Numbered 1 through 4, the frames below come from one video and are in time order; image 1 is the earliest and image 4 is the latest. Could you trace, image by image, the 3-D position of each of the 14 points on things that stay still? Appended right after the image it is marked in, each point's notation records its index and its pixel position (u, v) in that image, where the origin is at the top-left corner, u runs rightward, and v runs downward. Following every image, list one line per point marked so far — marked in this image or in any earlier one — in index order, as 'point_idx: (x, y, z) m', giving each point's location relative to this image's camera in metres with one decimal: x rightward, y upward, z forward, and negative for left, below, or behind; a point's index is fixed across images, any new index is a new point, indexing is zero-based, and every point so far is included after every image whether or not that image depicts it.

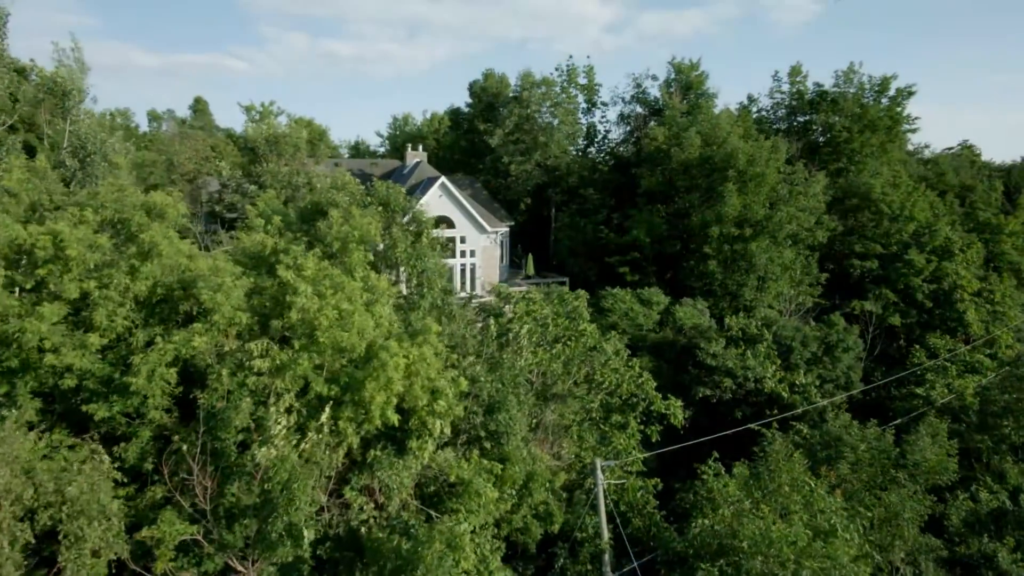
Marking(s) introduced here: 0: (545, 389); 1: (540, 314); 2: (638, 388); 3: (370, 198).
0: (+1.4, -3.0, +18.8) m
1: (+1.0, -0.8, +18.2) m
2: (+3.8, -3.2, +19.3) m
3: (-3.9, +2.4, +16.1) m
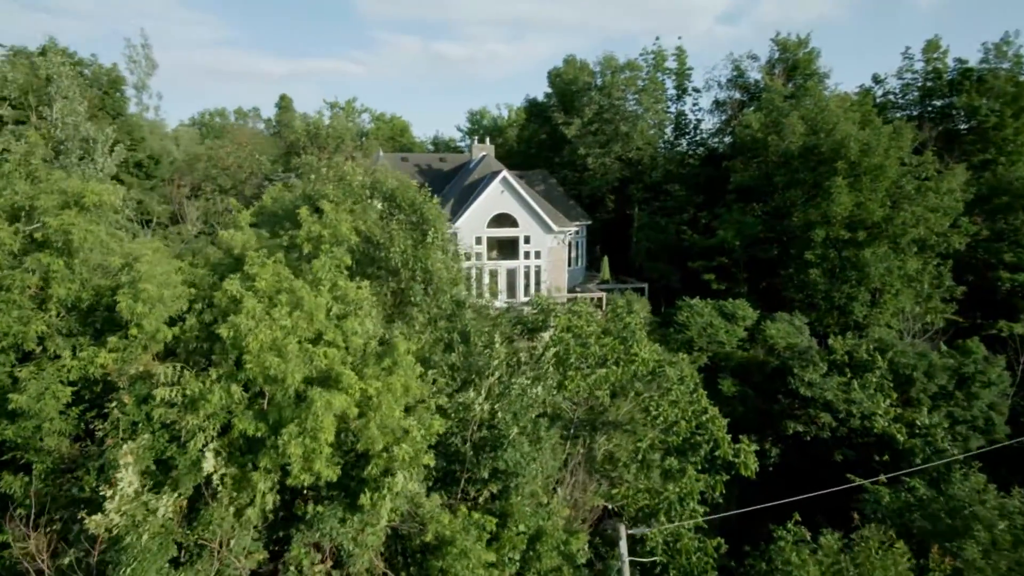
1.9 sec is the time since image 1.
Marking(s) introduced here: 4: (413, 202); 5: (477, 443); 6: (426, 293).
0: (+2.3, -3.3, +15.8) m
1: (+1.8, -1.1, +15.2) m
2: (+4.7, -3.6, +15.9) m
3: (-3.2, +2.3, +14.0) m
4: (-2.2, +1.9, +13.6) m
5: (-0.7, -3.1, +12.2) m
6: (-2.0, -0.1, +13.1) m
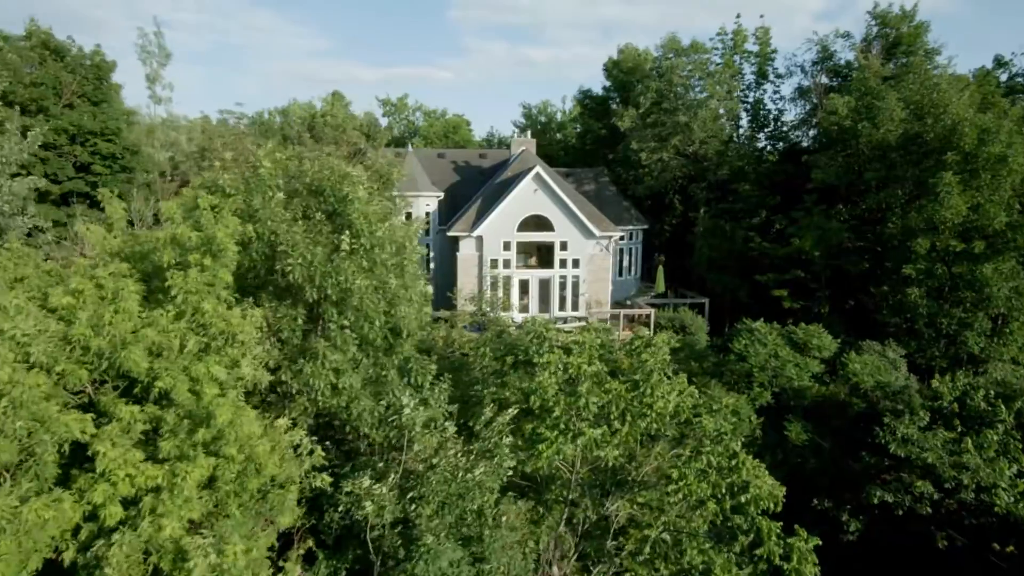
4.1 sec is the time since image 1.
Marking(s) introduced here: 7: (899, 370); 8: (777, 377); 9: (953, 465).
0: (+1.8, -3.8, +12.0) m
1: (+1.3, -1.6, +11.5) m
2: (+4.2, -4.1, +11.8) m
3: (-3.8, +1.9, +11.0) m
4: (-2.8, +1.5, +10.4) m
5: (-1.6, -3.5, +8.8) m
6: (-2.7, -0.5, +9.9) m
7: (+12.0, -2.6, +18.9) m
8: (+8.2, -2.7, +19.0) m
9: (+10.8, -4.4, +15.0) m
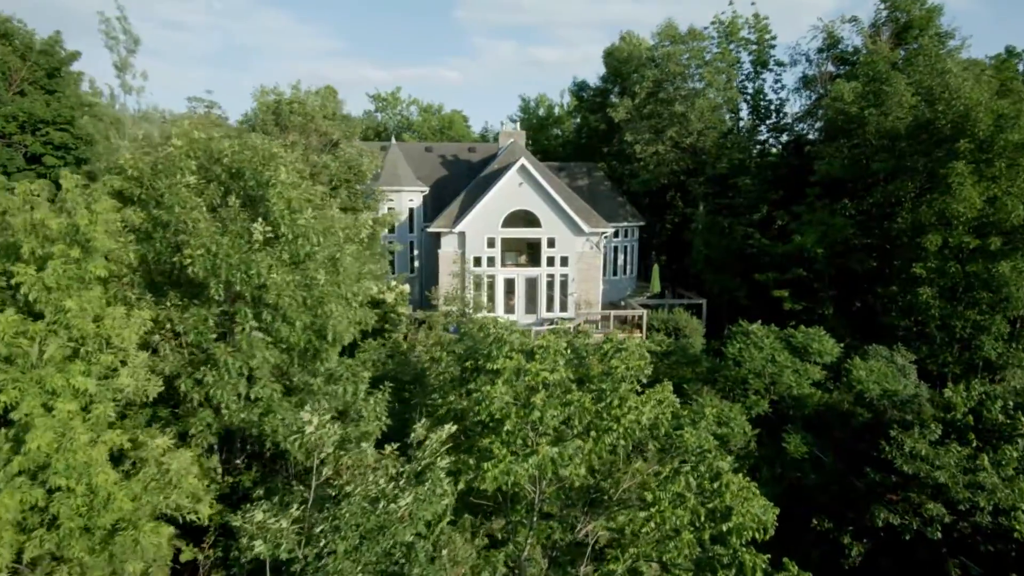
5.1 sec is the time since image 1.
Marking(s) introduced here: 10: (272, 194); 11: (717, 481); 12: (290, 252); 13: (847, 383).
0: (+1.0, -3.8, +10.6) m
1: (+0.5, -1.5, +10.1) m
2: (+3.4, -4.1, +10.4) m
3: (-4.6, +2.0, +9.7) m
4: (-3.6, +1.5, +9.1) m
5: (-2.5, -3.5, +7.4) m
6: (-3.6, -0.5, +8.6) m
7: (+11.3, -2.6, +17.4) m
8: (+7.5, -2.7, +17.5) m
9: (+10.0, -4.4, +13.4) m
10: (-3.5, +1.4, +9.0) m
11: (+3.6, -3.4, +10.7) m
12: (-3.2, +0.5, +8.9) m
13: (+9.5, -2.7, +17.3) m
